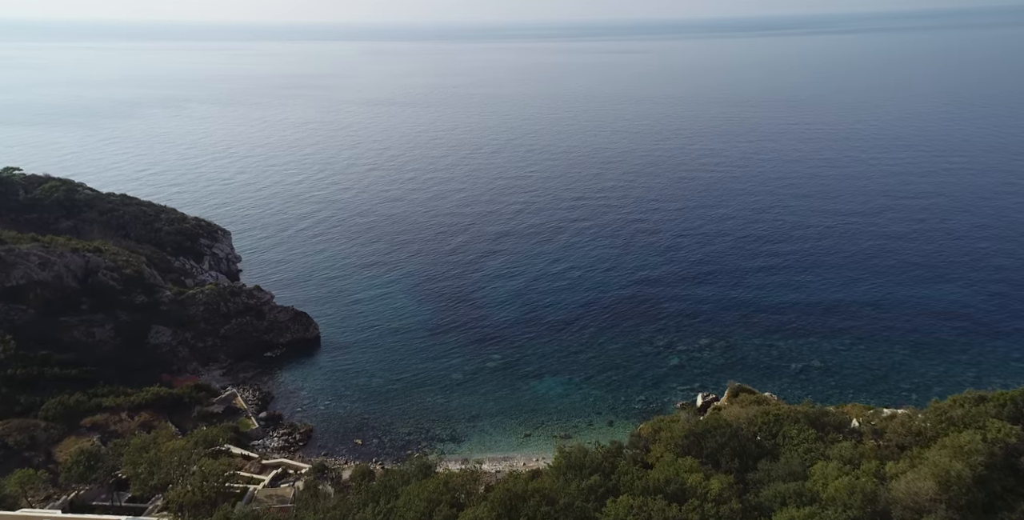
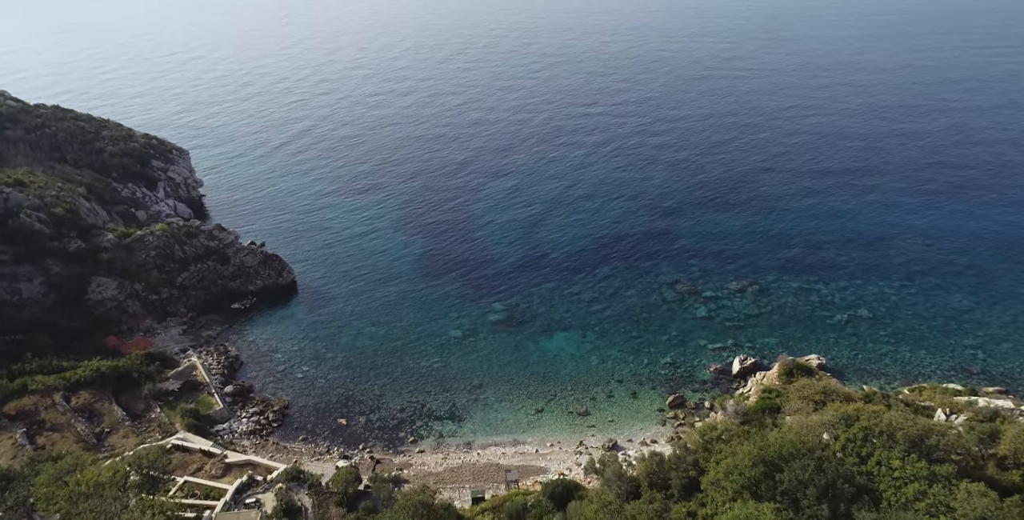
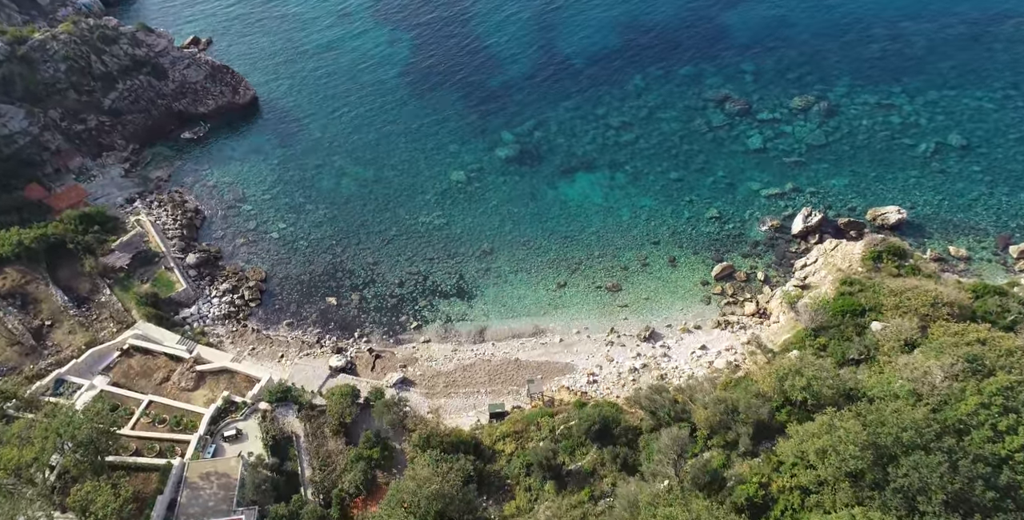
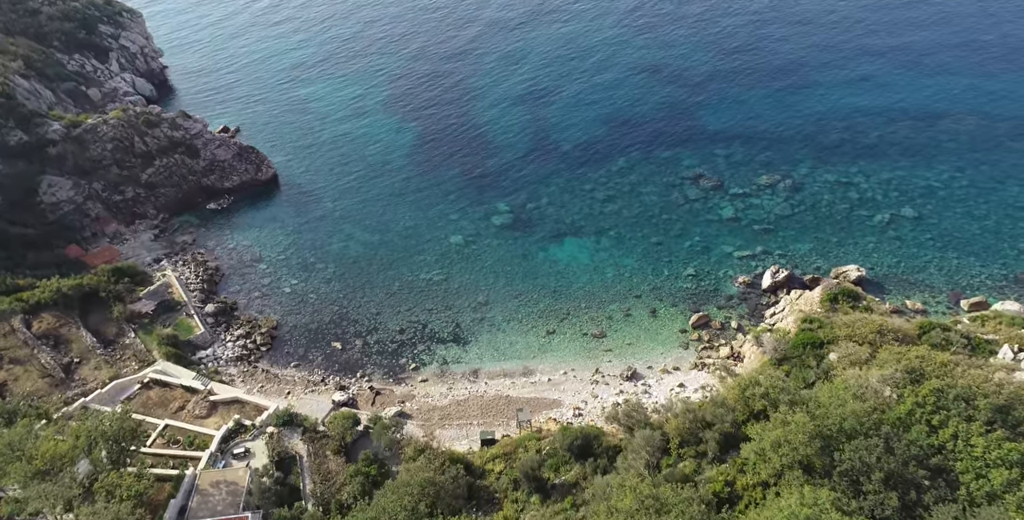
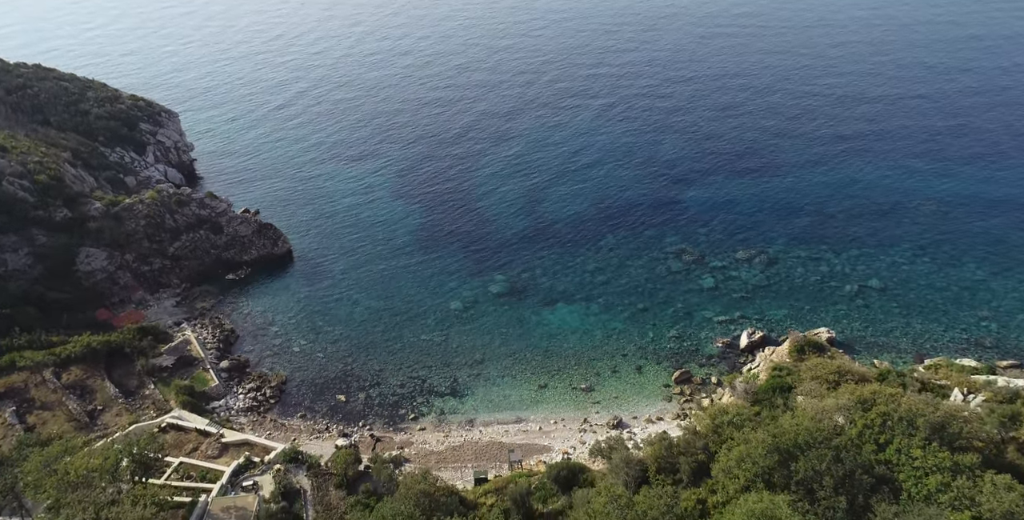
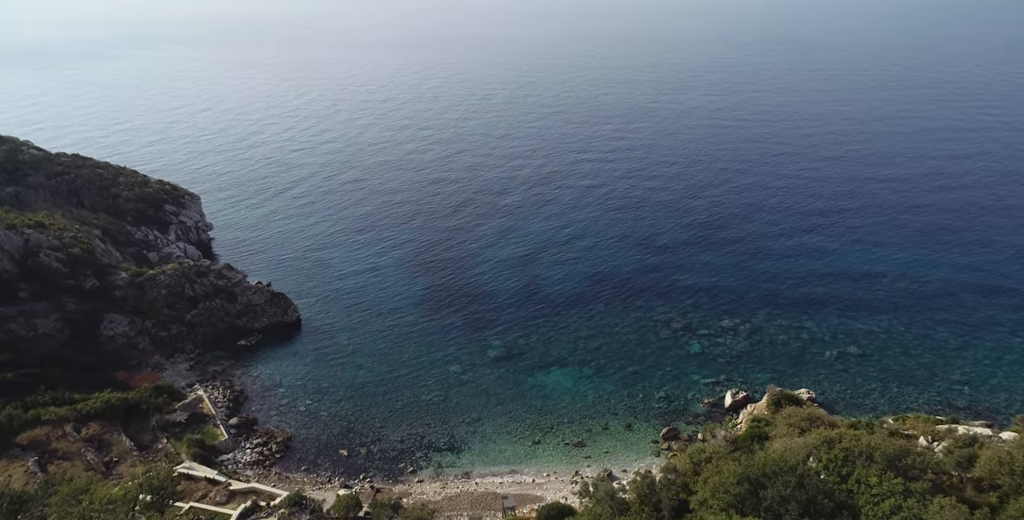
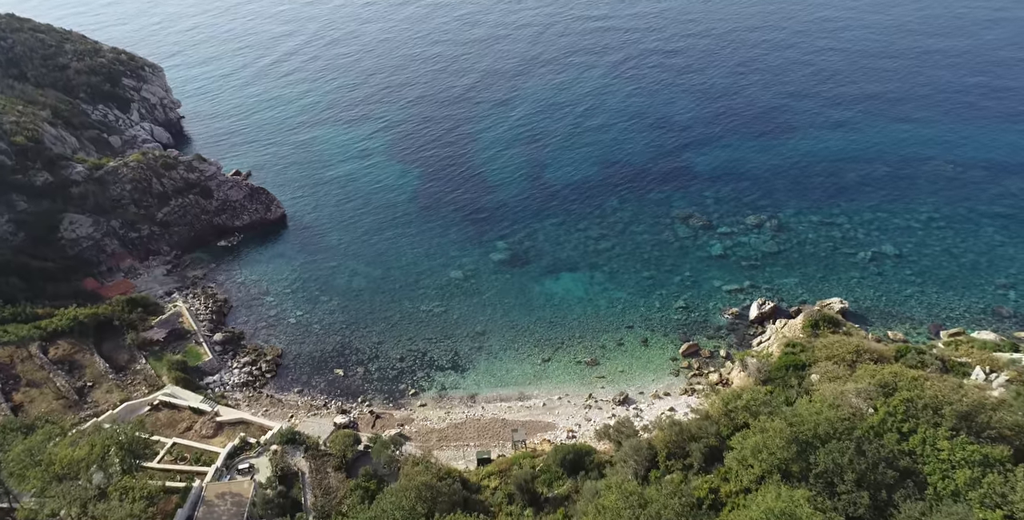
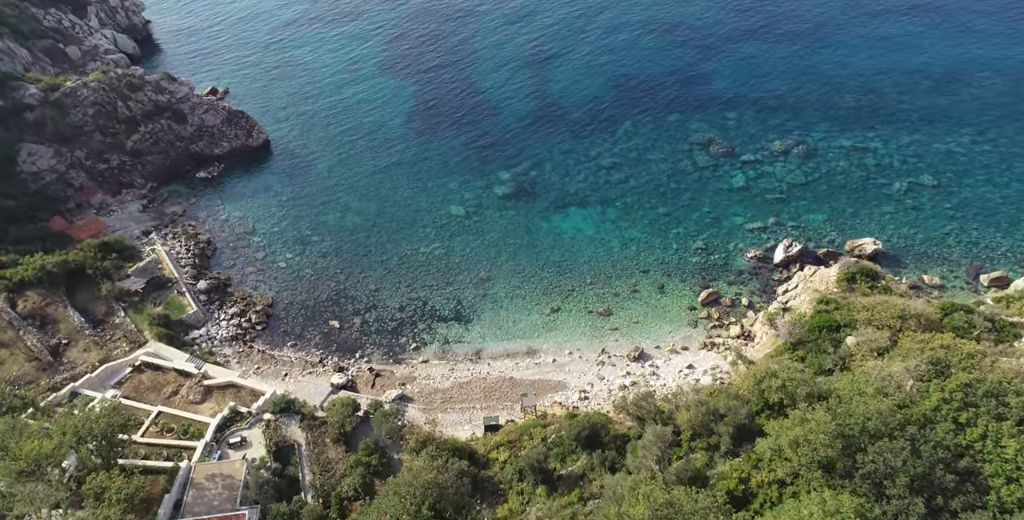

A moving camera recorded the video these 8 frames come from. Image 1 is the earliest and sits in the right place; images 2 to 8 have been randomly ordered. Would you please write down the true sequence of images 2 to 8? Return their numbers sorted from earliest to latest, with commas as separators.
6, 2, 5, 7, 4, 8, 3
